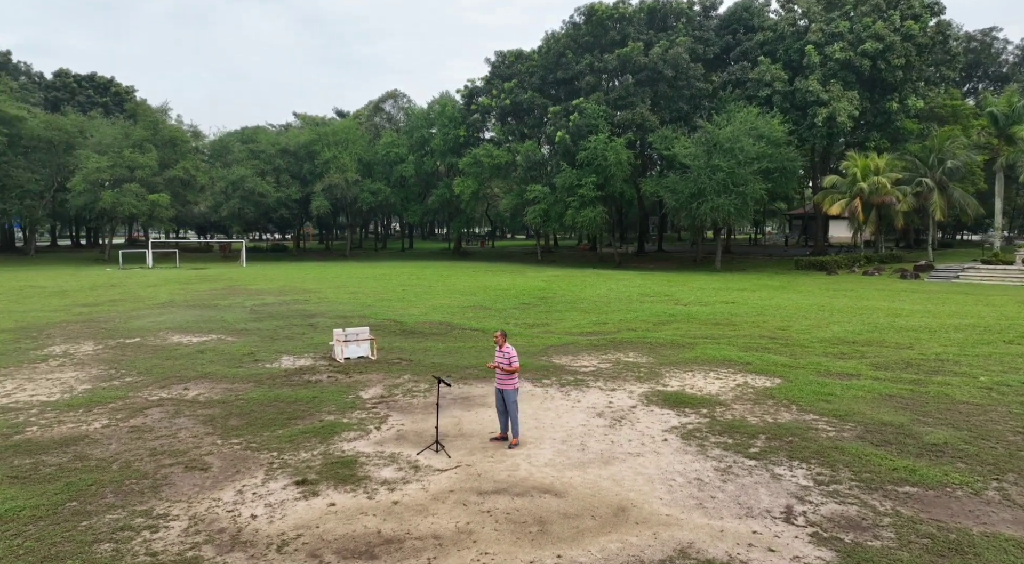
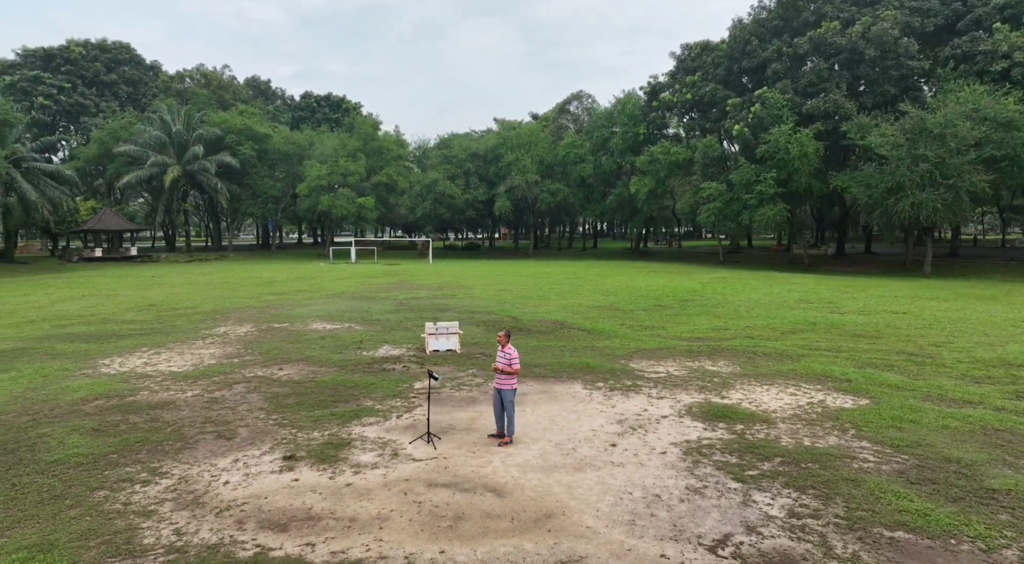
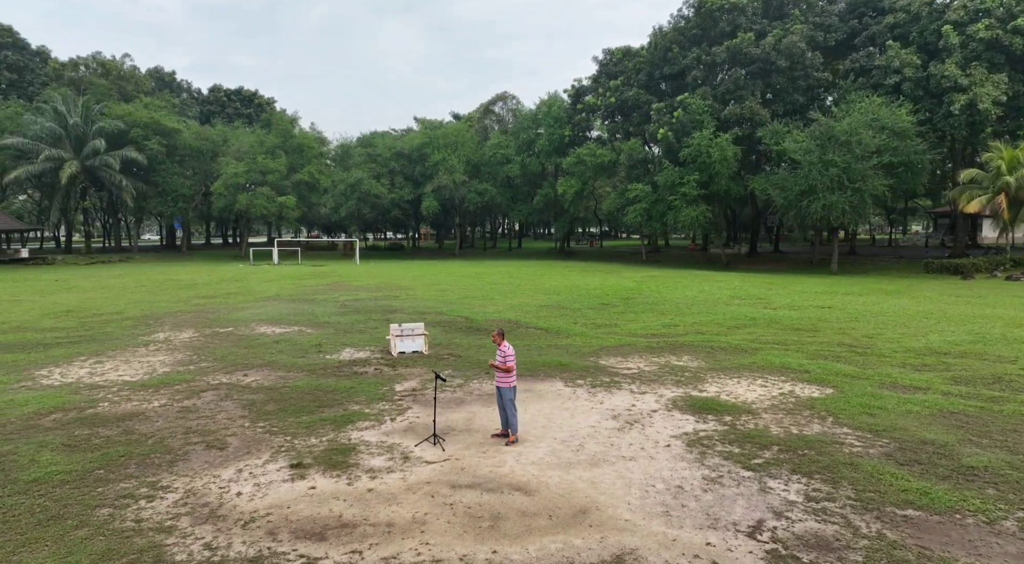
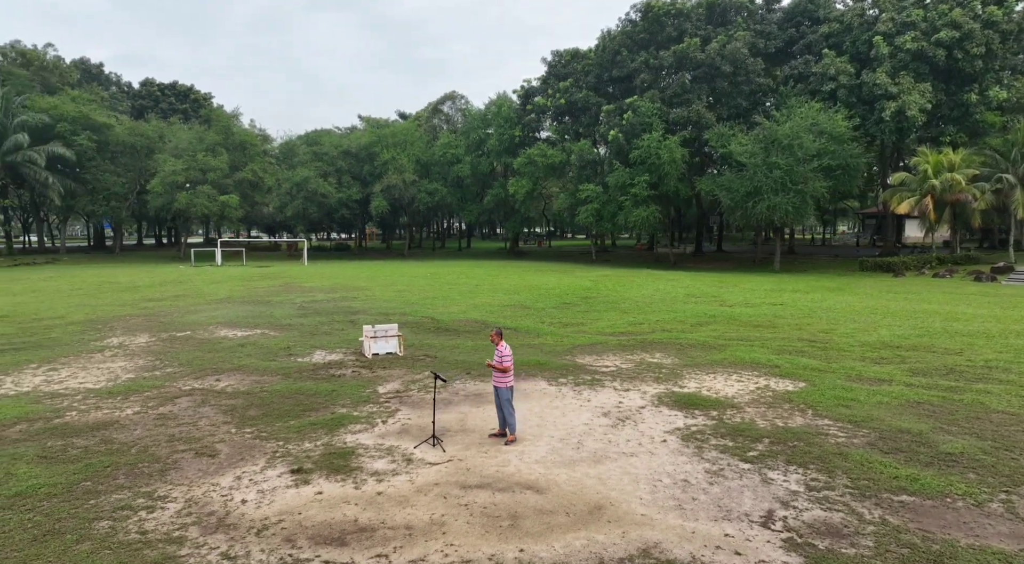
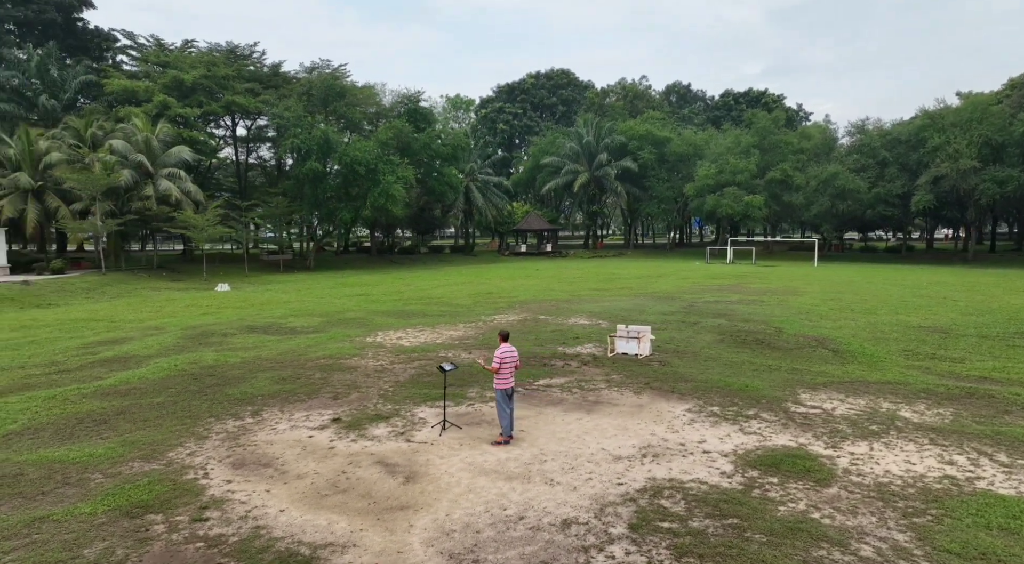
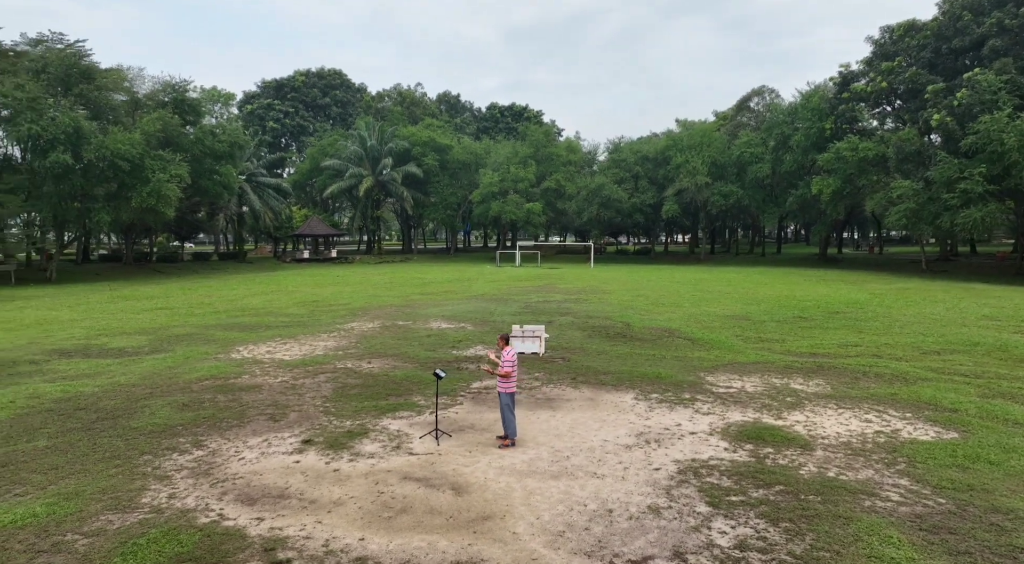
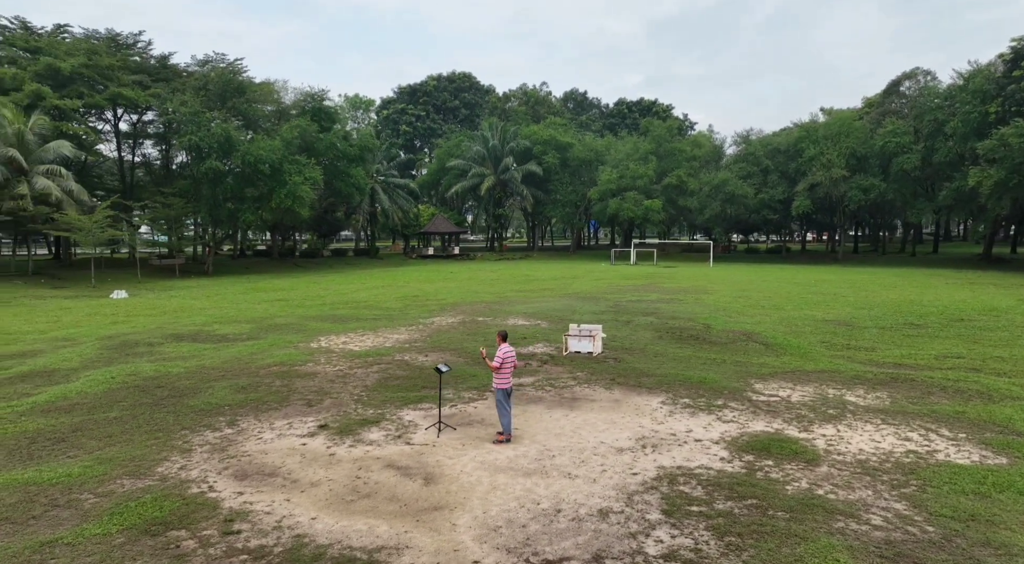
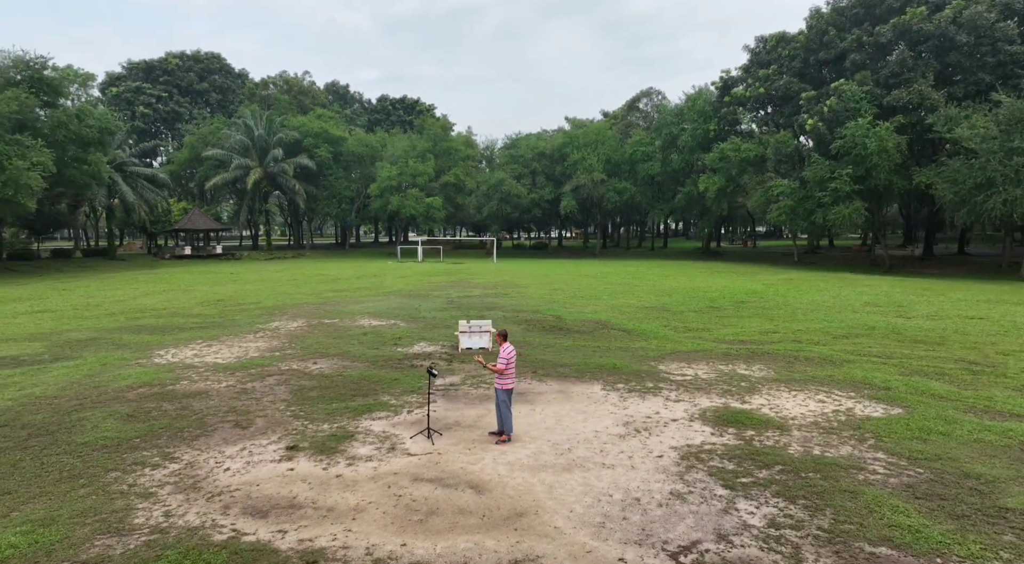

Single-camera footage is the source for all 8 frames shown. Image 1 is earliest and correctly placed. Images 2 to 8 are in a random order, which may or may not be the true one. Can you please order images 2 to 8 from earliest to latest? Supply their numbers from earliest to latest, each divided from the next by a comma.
4, 3, 2, 8, 6, 7, 5
